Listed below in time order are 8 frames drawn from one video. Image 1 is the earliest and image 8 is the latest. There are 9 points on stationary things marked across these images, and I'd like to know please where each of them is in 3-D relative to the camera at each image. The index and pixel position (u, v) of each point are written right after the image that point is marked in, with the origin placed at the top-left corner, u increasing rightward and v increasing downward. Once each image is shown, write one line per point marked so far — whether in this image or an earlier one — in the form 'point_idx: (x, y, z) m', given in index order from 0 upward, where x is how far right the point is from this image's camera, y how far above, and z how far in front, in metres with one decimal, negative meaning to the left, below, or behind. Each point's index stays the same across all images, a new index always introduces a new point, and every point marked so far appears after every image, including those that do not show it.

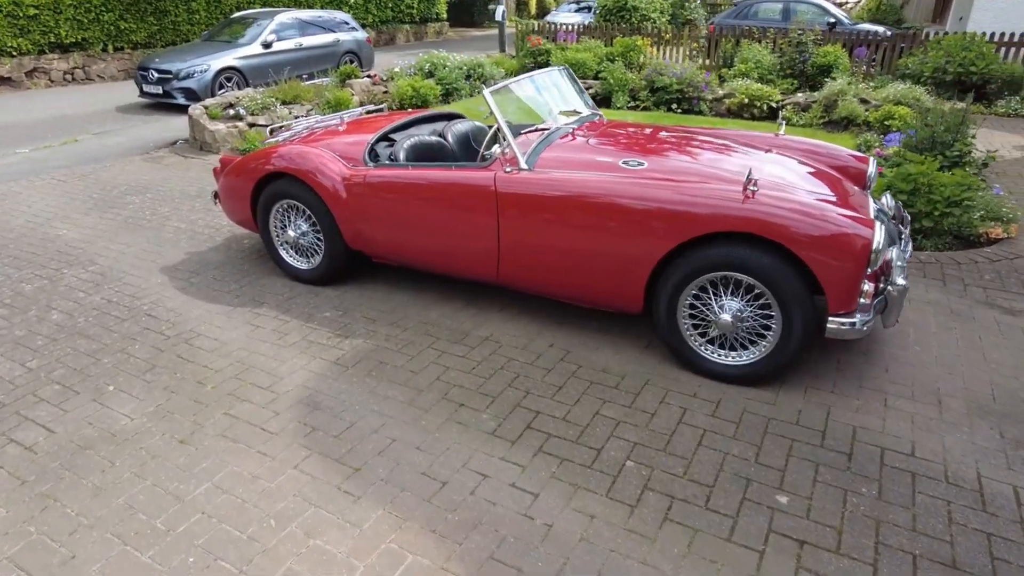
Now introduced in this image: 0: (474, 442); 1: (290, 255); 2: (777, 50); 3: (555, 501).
0: (-0.2, -0.7, +2.9) m
1: (-1.6, +0.2, +4.6) m
2: (+5.3, +4.7, +12.5) m
3: (+0.2, -0.9, +2.6) m
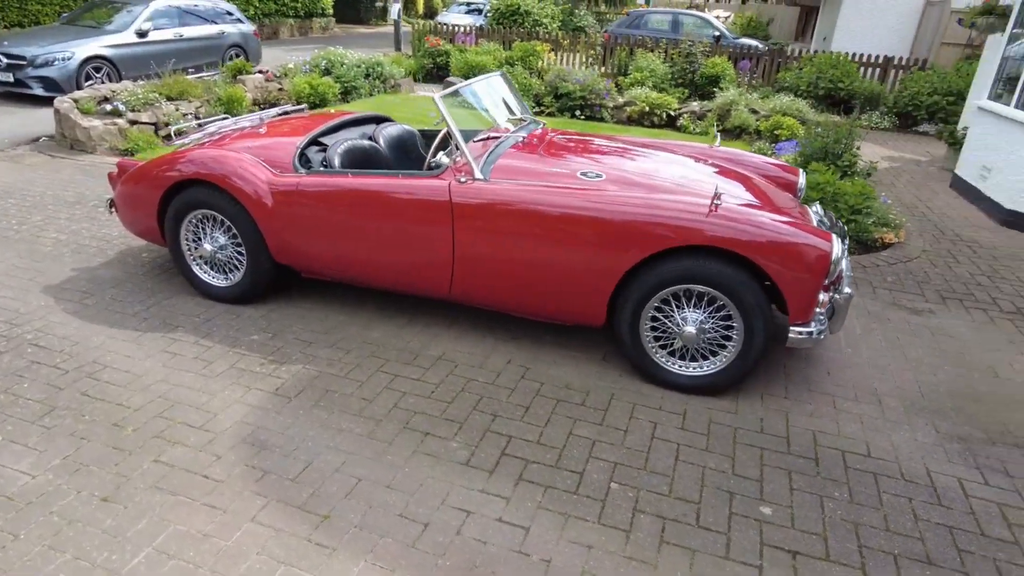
0: (-0.3, -0.8, +2.7) m
1: (-2.0, +0.1, +4.1) m
2: (+3.2, +4.7, +13.2) m
3: (+0.1, -1.0, +2.5) m
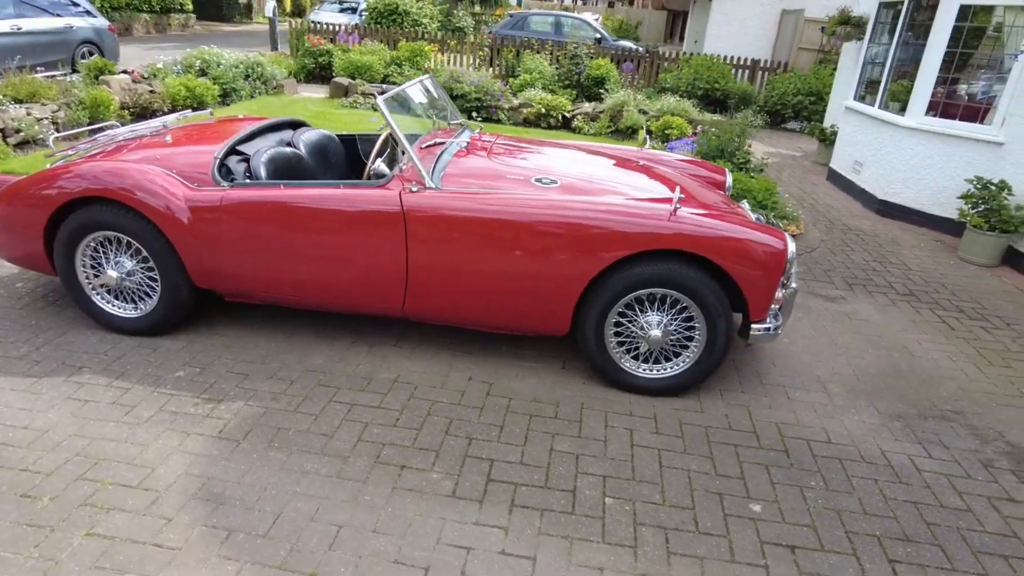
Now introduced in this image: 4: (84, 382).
0: (-0.3, -0.9, +2.5) m
1: (-2.3, -0.1, +3.6) m
2: (+0.9, +4.8, +13.4) m
3: (+0.2, -1.0, +2.4) m
4: (-2.1, -0.5, +3.2) m
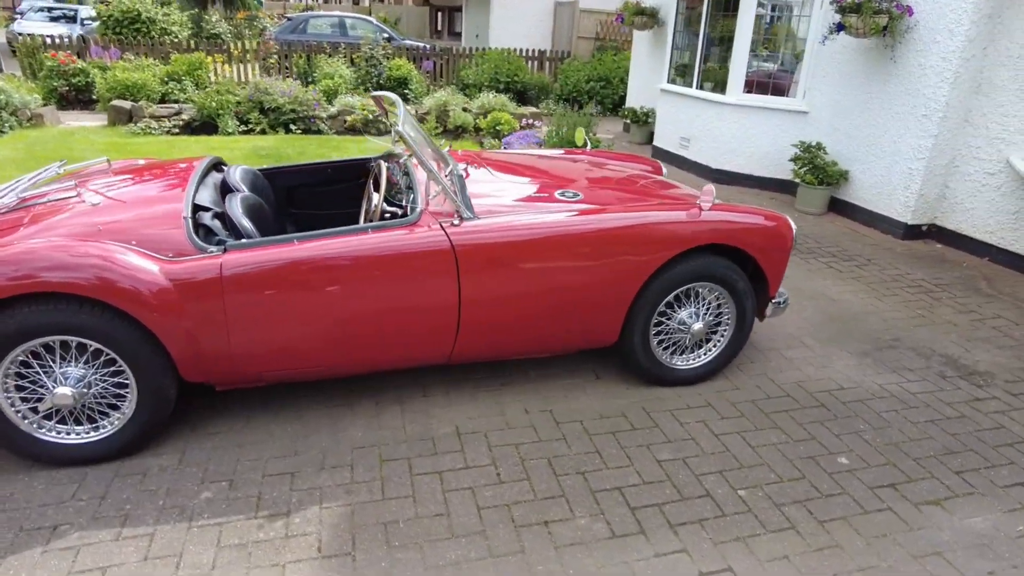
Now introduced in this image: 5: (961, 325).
0: (+0.4, -1.0, +2.4) m
1: (-1.9, -0.6, +2.7) m
2: (-3.2, +4.5, +12.8) m
3: (+0.9, -1.1, +2.4) m
4: (-1.6, -1.0, +2.4) m
5: (+3.2, -0.3, +4.4) m
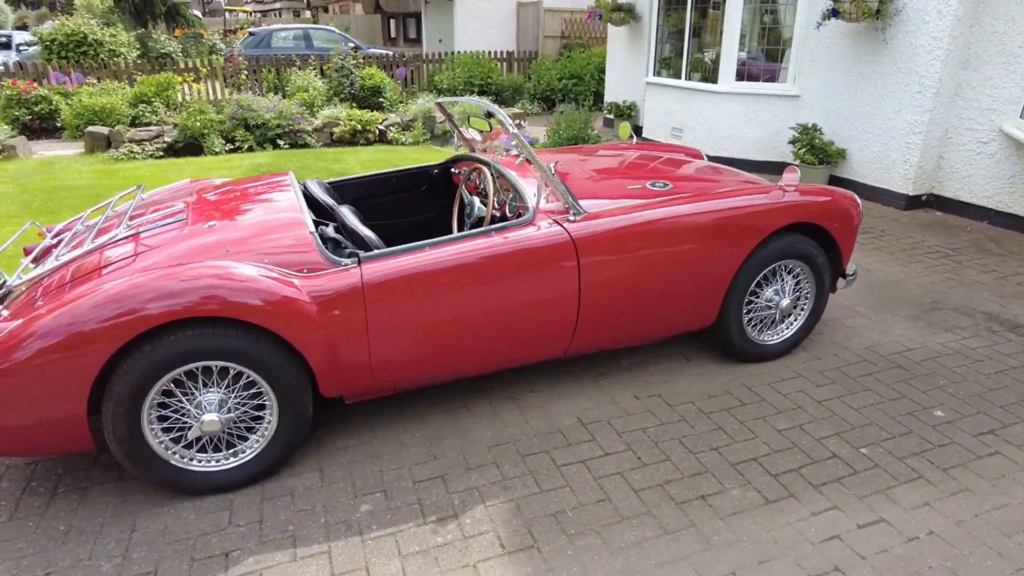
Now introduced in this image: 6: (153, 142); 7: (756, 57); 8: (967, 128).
0: (+1.1, -0.9, +2.6) m
1: (-1.3, -0.7, +2.6) m
2: (-3.8, +4.2, +12.6) m
3: (+1.6, -0.9, +2.6) m
4: (-0.9, -1.0, +2.3) m
5: (+3.6, 0.0, +4.8) m
6: (-5.2, +2.1, +9.2) m
7: (+3.1, +2.8, +7.8) m
8: (+4.4, +1.5, +6.1) m
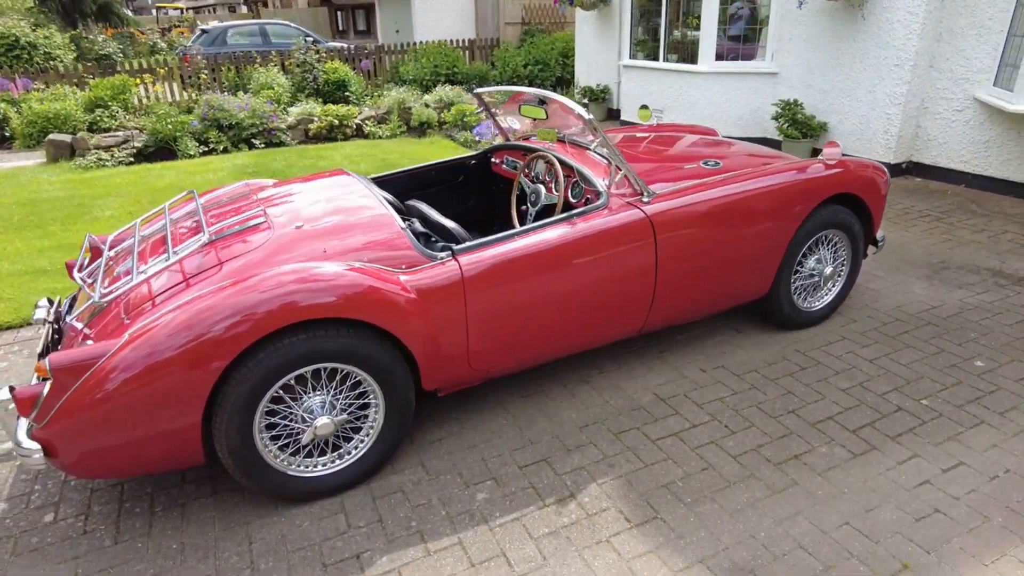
0: (+1.5, -0.8, +2.7) m
1: (-0.8, -0.7, +2.6) m
2: (-4.4, +4.2, +12.3) m
3: (+2.0, -0.7, +2.8) m
4: (-0.4, -1.0, +2.4) m
5: (+3.8, +0.4, +5.1) m
6: (-5.4, +2.0, +8.8) m
7: (+2.9, +3.2, +8.0) m
8: (+4.4, +1.9, +6.4) m
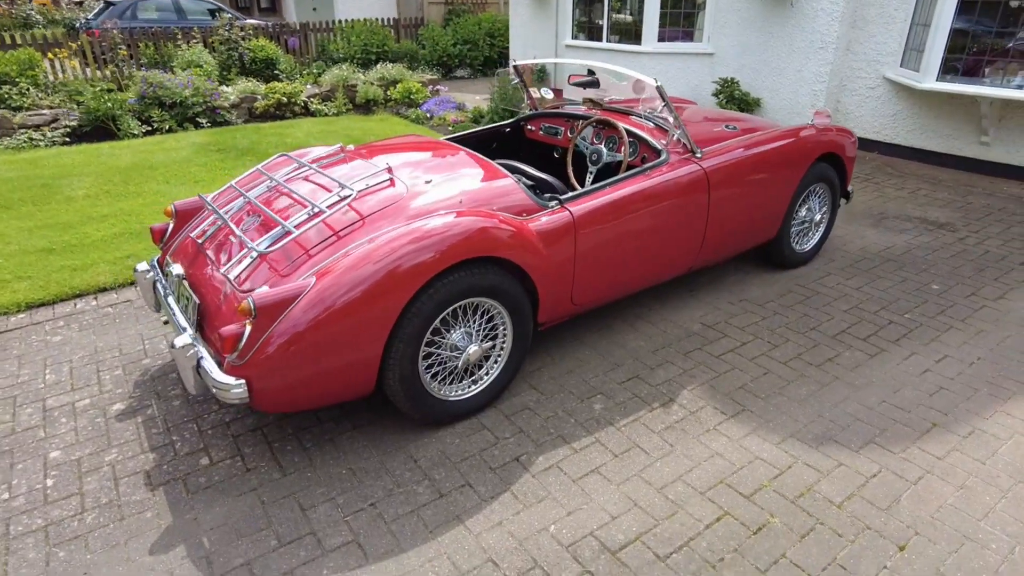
0: (+2.0, -0.4, +3.5) m
1: (-0.3, -0.5, +2.9) m
2: (-5.6, +4.5, +11.8) m
3: (+2.5, -0.4, +3.6) m
4: (+0.2, -0.8, +2.8) m
5: (+3.8, +0.9, +6.2) m
6: (-6.0, +2.1, +8.2) m
7: (+2.3, +3.7, +8.8) m
8: (+4.1, +2.5, +7.5) m
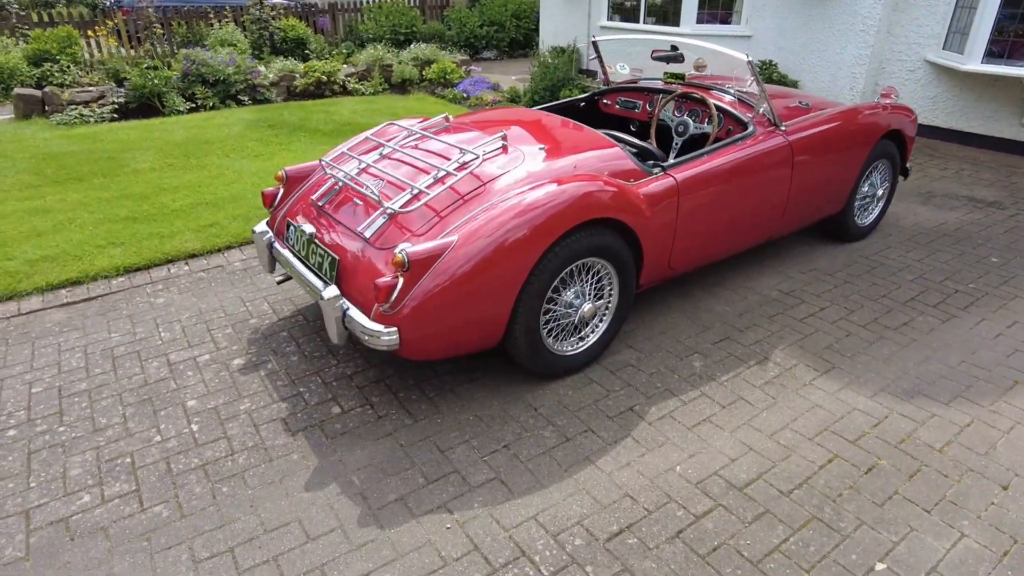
0: (+2.6, -0.2, +3.6) m
1: (+0.3, -0.3, +3.1) m
2: (-5.1, +4.9, +11.8) m
3: (+3.1, -0.2, +3.8) m
4: (+0.7, -0.6, +3.0) m
5: (+4.4, +1.1, +6.3) m
6: (-5.4, +2.4, +8.4) m
7: (+2.9, +4.0, +8.9) m
8: (+4.6, +2.8, +7.6) m
